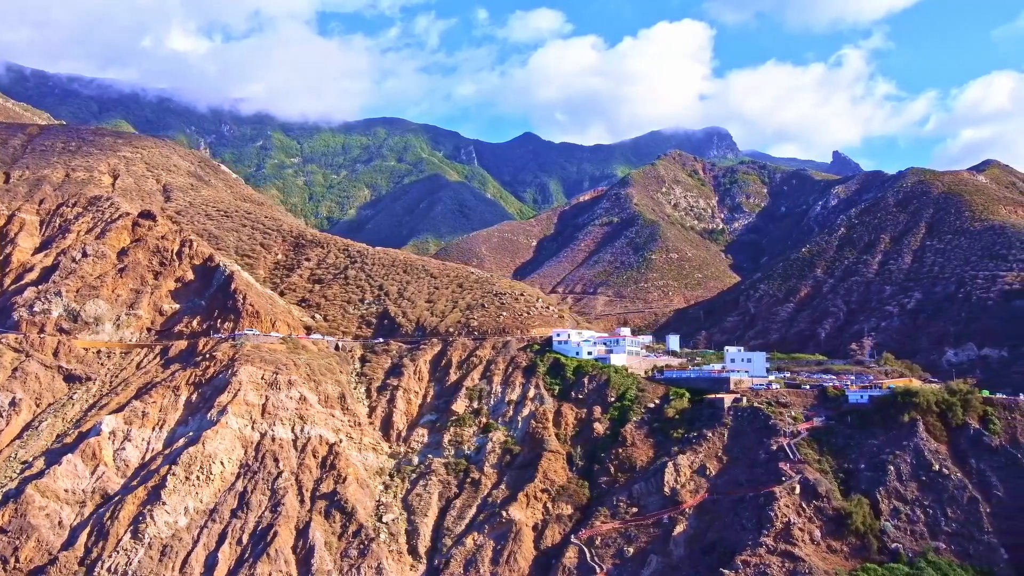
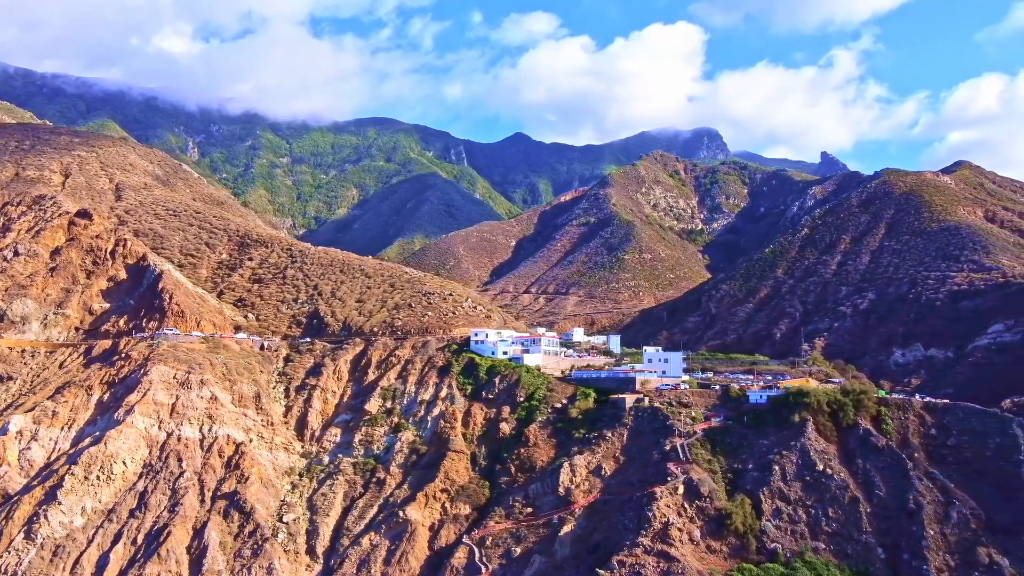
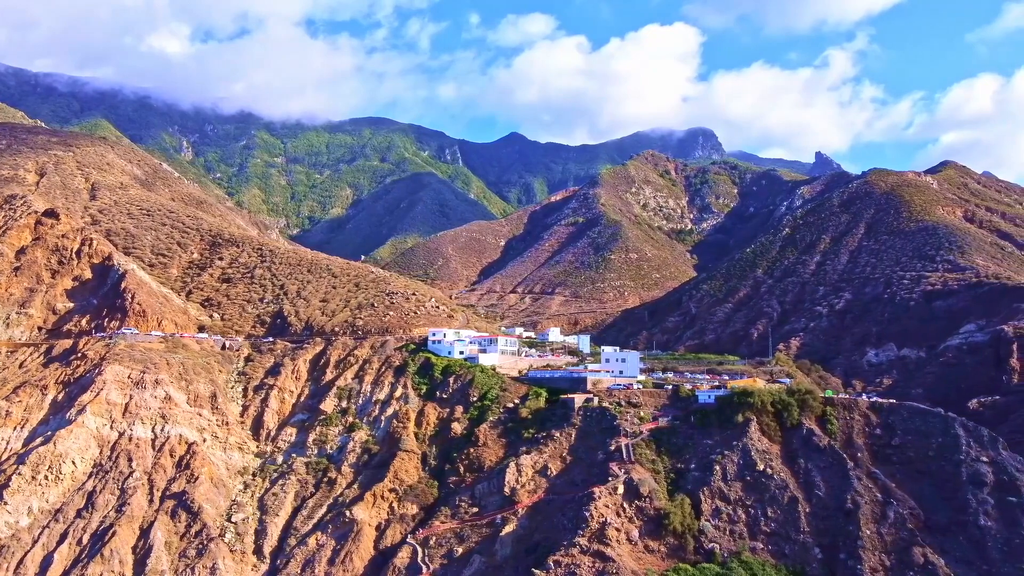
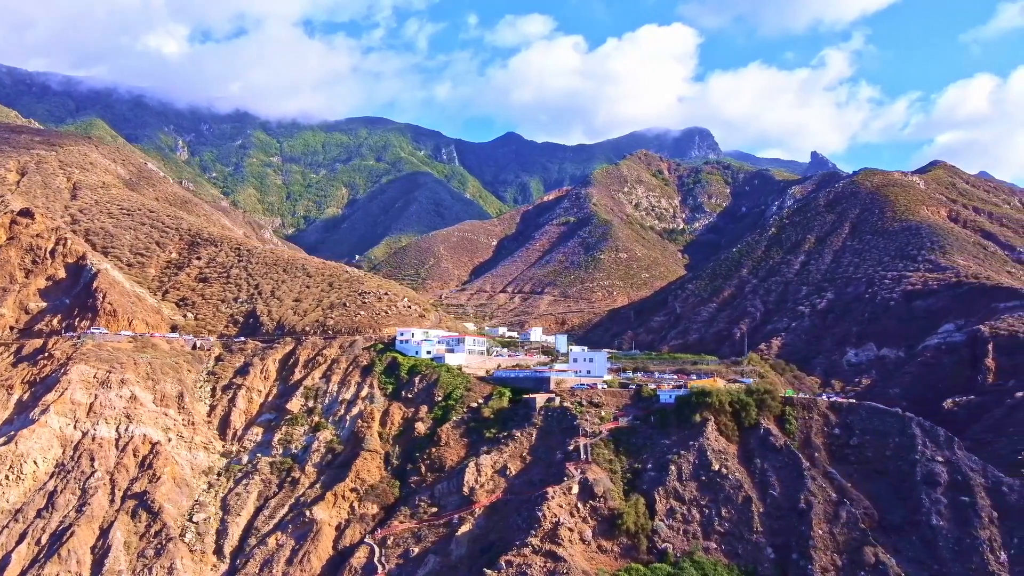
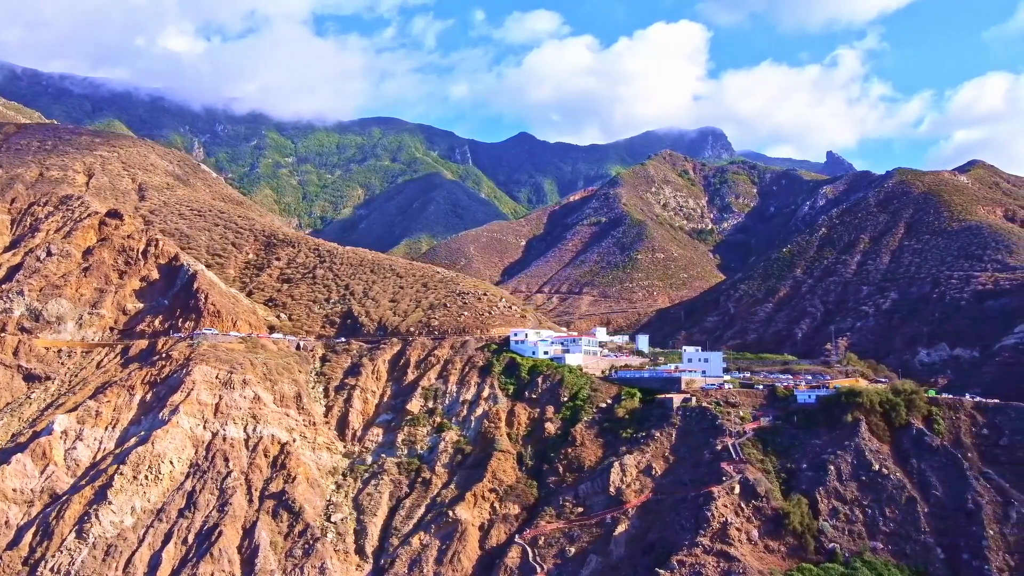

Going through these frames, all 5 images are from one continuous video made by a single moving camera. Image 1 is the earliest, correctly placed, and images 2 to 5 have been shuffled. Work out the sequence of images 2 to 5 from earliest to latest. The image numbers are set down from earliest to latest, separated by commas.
5, 2, 3, 4
